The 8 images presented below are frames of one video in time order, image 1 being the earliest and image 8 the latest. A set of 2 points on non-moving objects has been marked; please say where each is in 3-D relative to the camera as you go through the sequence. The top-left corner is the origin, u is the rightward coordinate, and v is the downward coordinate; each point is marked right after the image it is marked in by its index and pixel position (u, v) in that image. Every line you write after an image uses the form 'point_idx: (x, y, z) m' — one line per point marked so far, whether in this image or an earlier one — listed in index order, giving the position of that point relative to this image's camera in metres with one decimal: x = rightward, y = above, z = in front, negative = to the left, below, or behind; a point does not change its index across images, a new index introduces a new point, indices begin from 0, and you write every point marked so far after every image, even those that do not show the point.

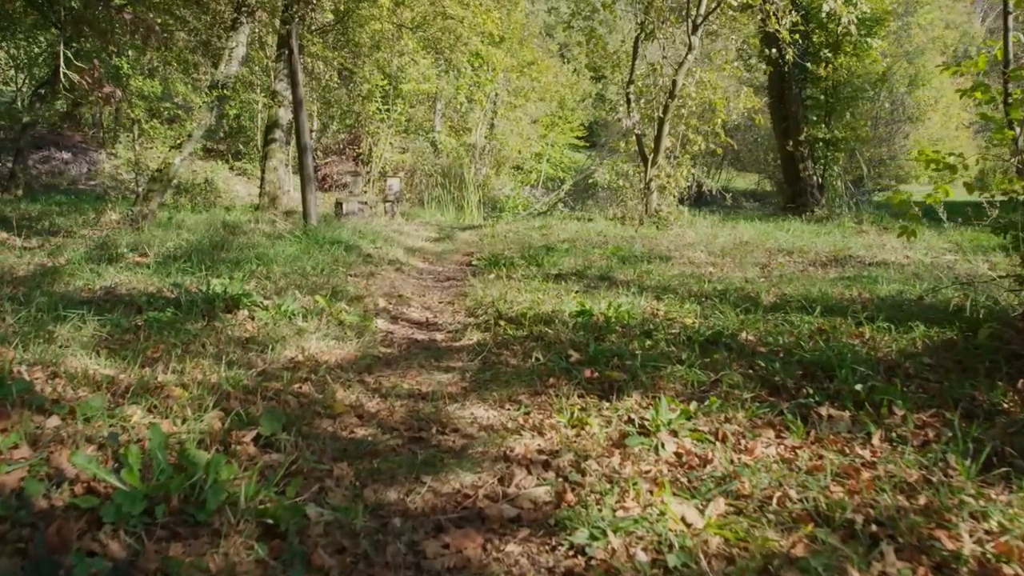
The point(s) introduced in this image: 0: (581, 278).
0: (+0.5, +0.1, +7.2) m
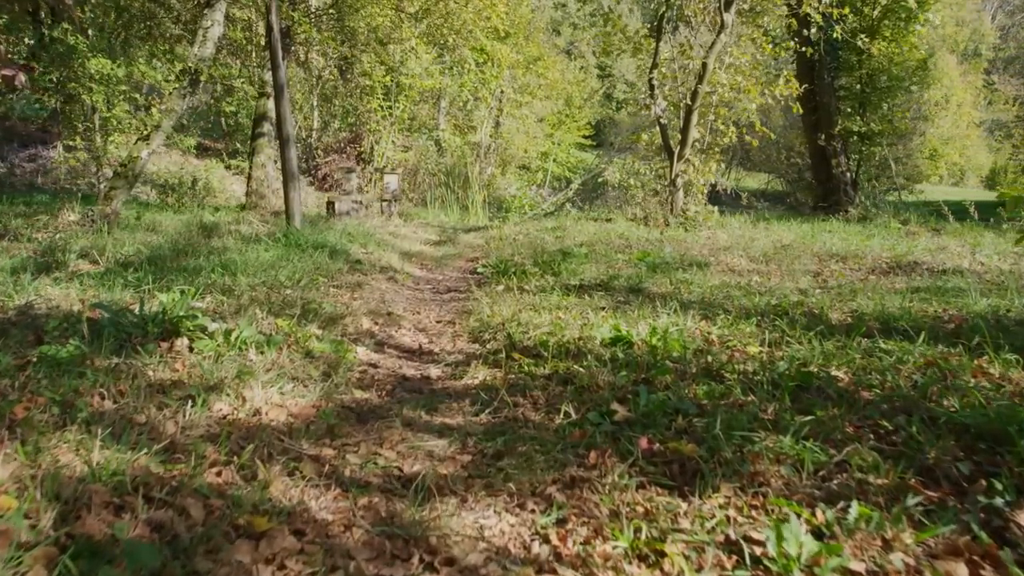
0: (+0.5, 0.0, +6.1) m
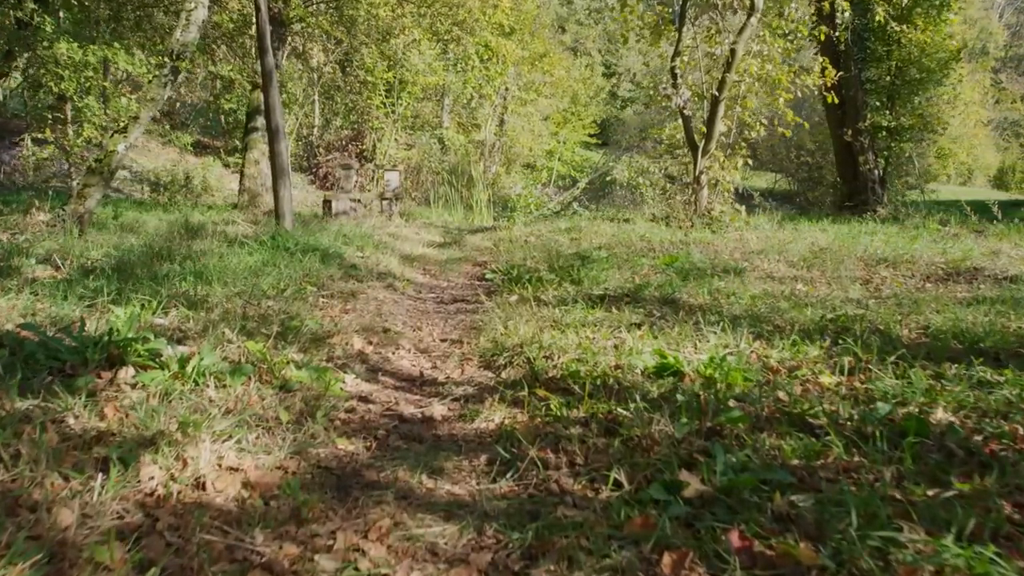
0: (+0.6, -0.1, +5.3) m
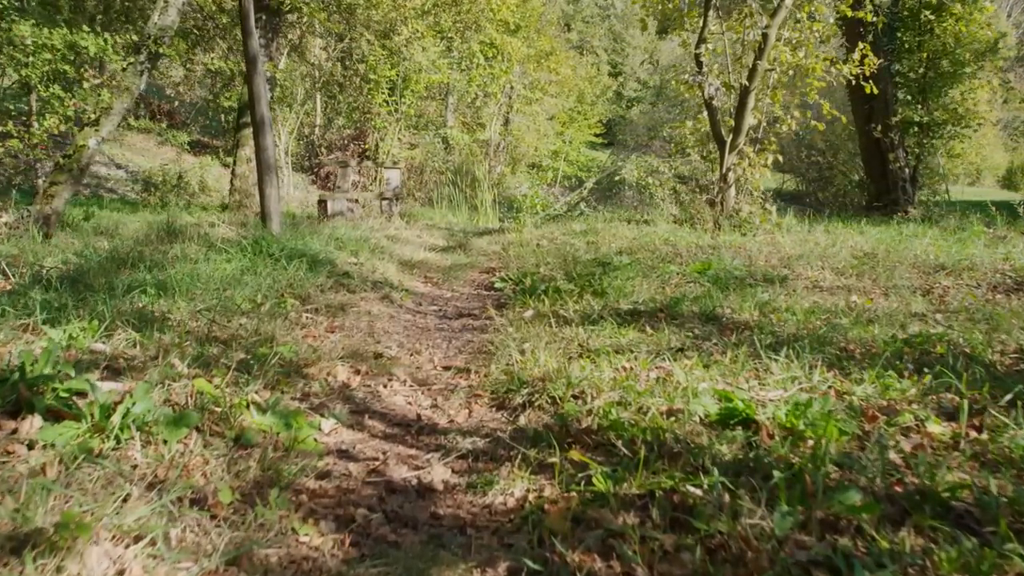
0: (+0.7, -0.1, +4.5) m
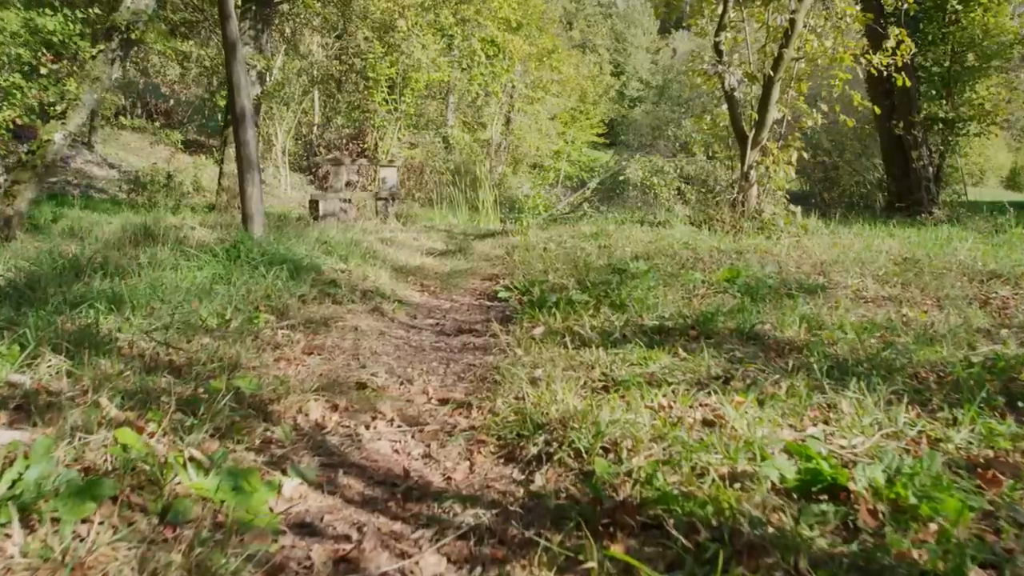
0: (+0.7, -0.2, +3.8) m
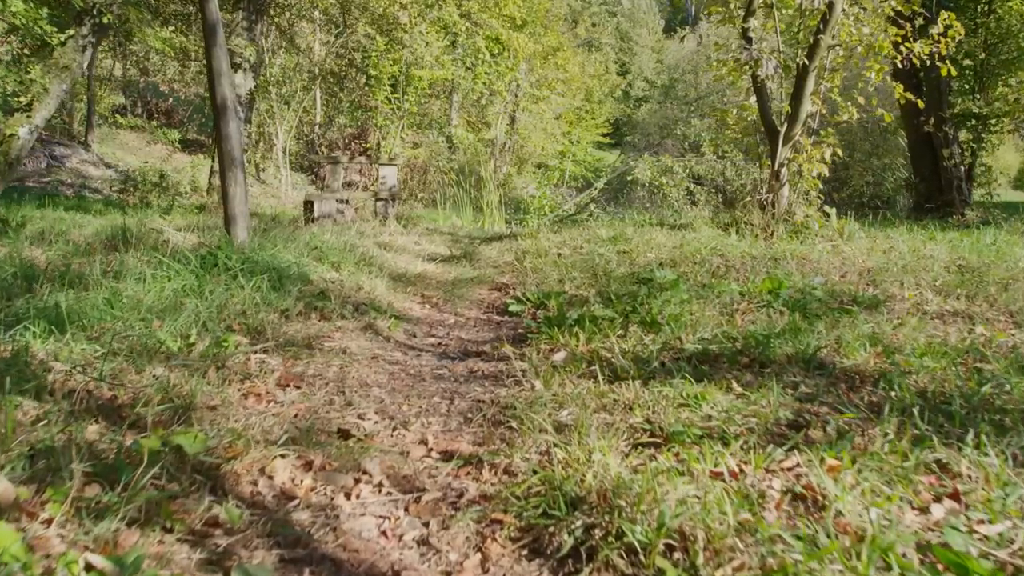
0: (+0.8, -0.2, +3.2) m
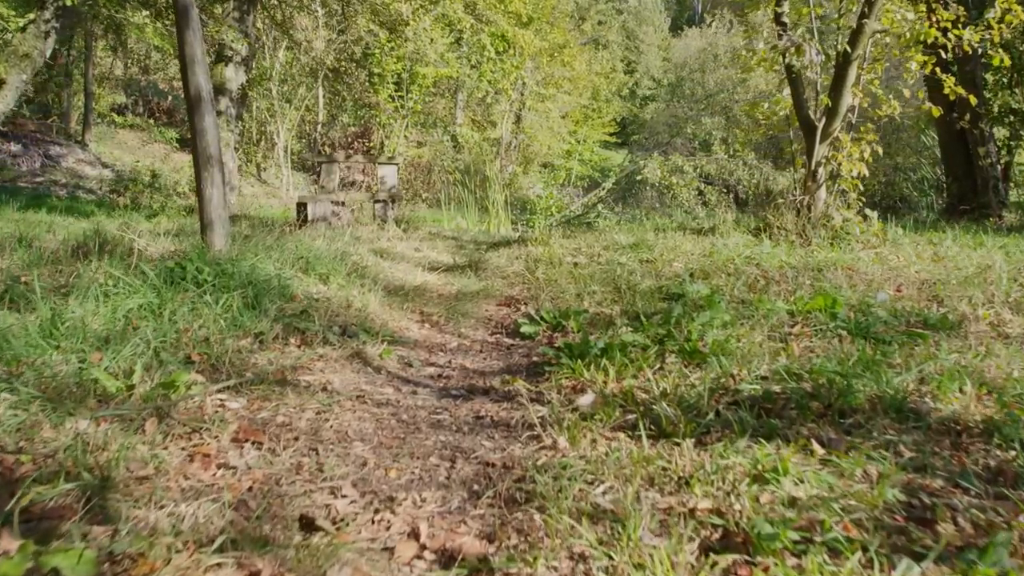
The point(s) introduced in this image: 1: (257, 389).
0: (+0.8, -0.3, +2.5) m
1: (-0.7, -0.3, +3.0) m
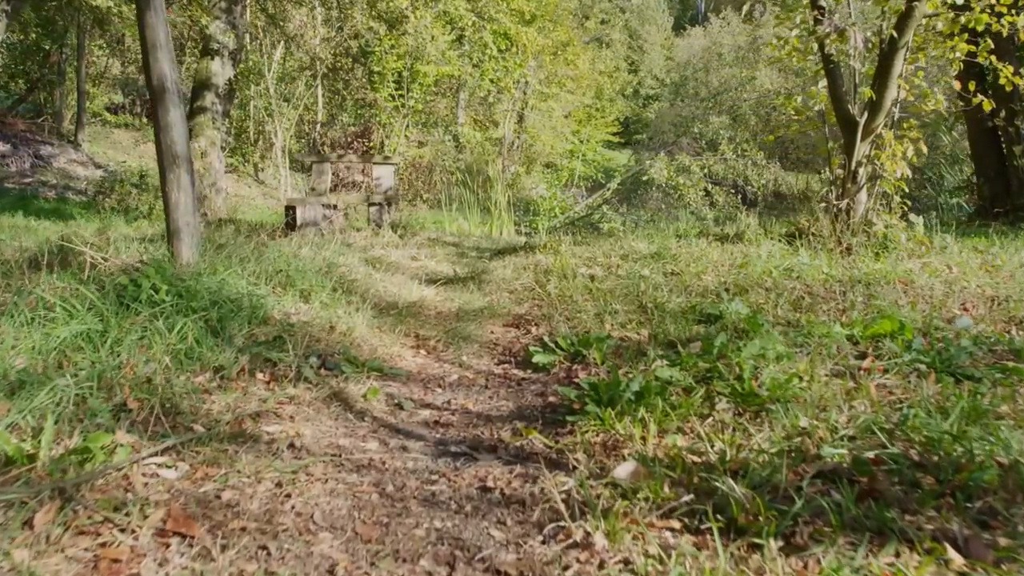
0: (+0.8, -0.4, +1.9) m
1: (-0.7, -0.4, +2.4) m
